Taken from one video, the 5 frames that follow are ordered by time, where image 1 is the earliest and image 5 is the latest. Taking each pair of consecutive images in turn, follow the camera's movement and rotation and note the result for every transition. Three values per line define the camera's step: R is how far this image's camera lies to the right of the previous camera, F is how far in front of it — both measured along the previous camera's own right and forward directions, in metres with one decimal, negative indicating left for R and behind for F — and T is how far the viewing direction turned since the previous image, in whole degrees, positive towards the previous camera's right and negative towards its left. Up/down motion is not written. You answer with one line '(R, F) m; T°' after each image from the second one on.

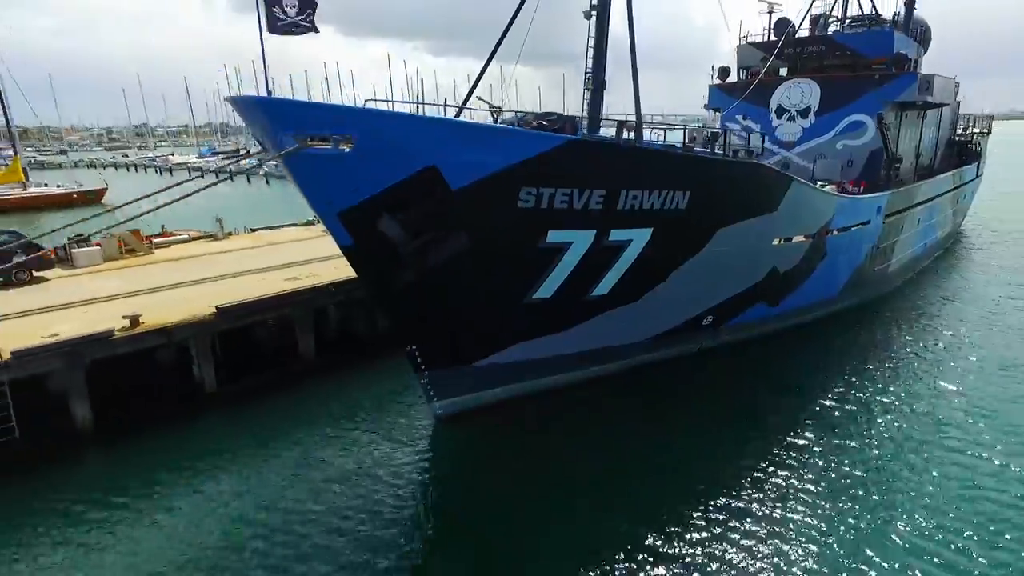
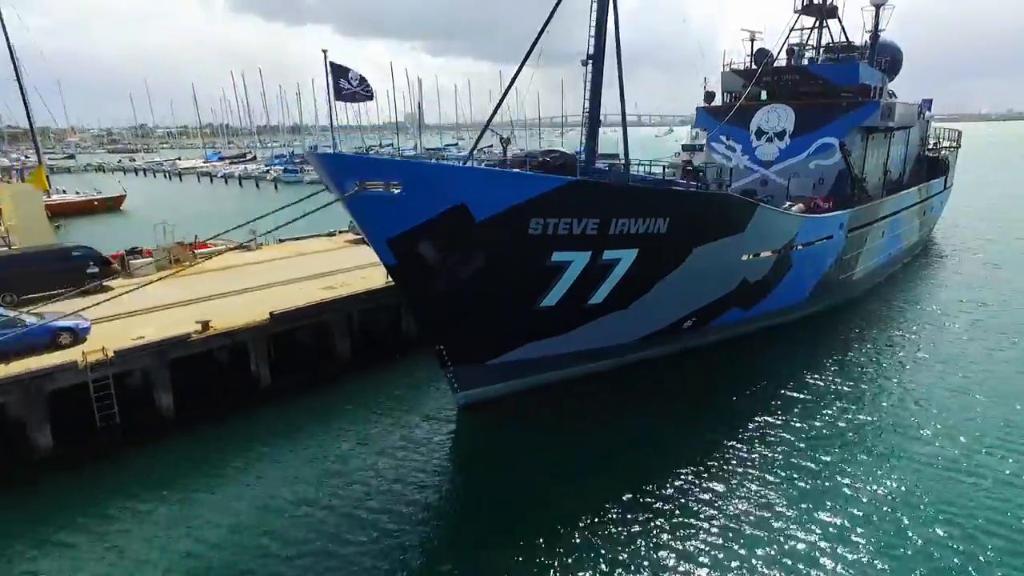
(-0.2, -1.3) m; 0°
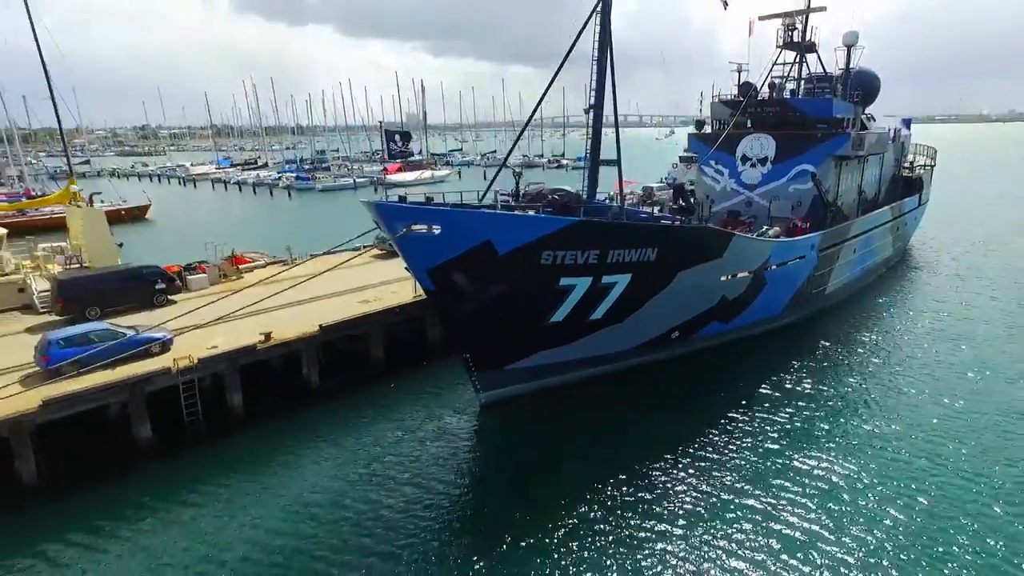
(-0.2, -1.5) m; 0°
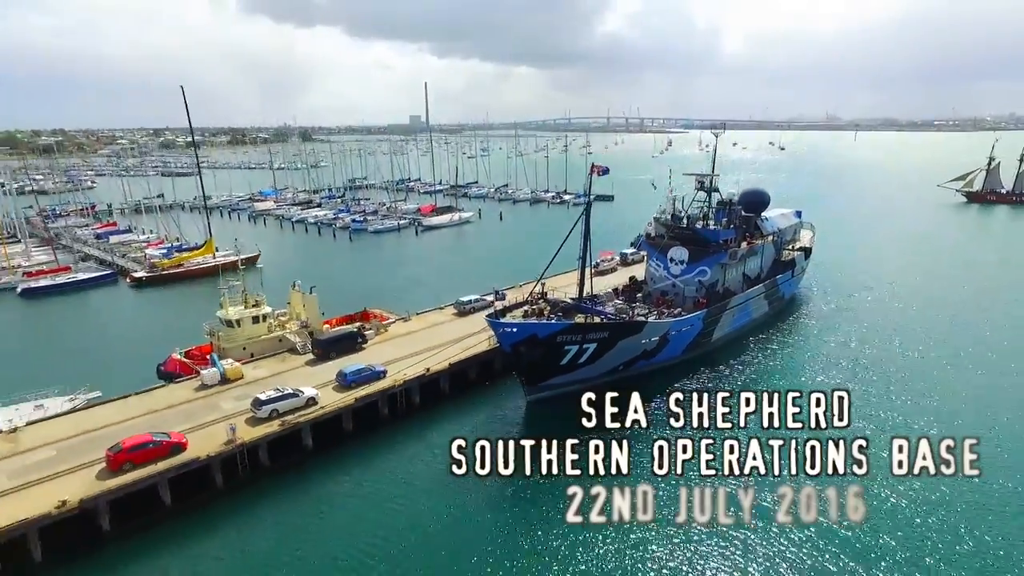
(-1.0, -10.9) m; 0°
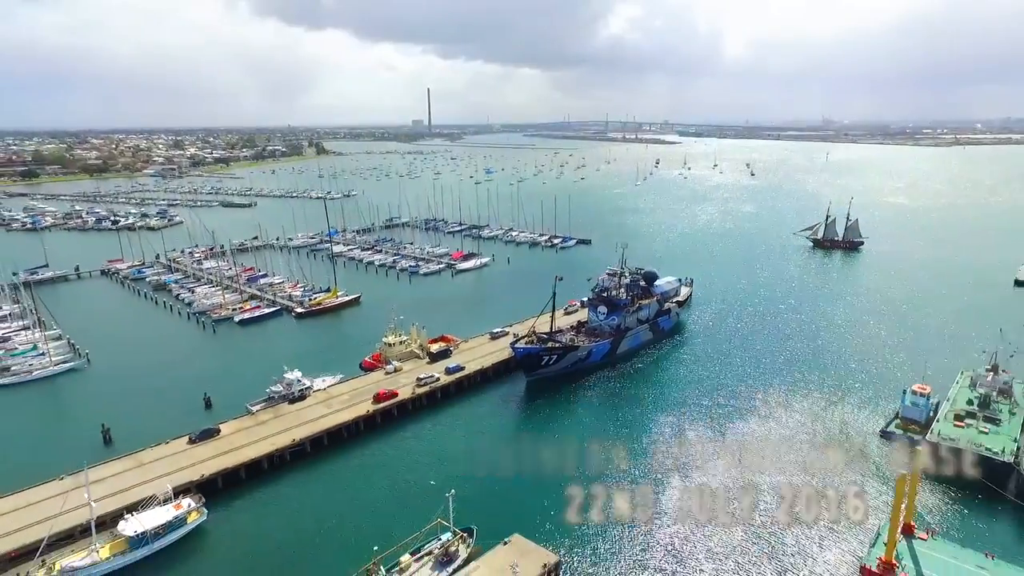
(-0.6, -25.6) m; 0°
